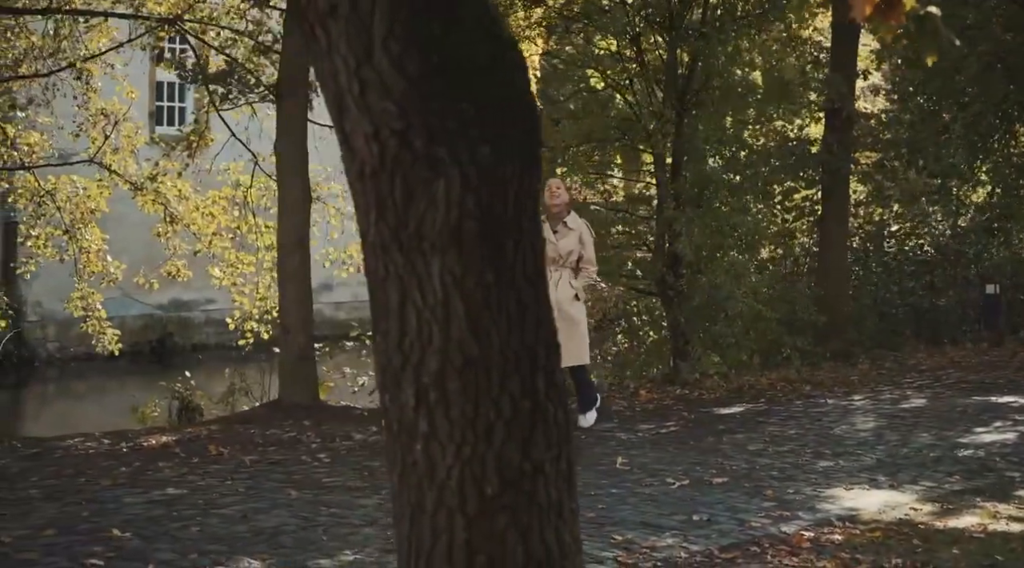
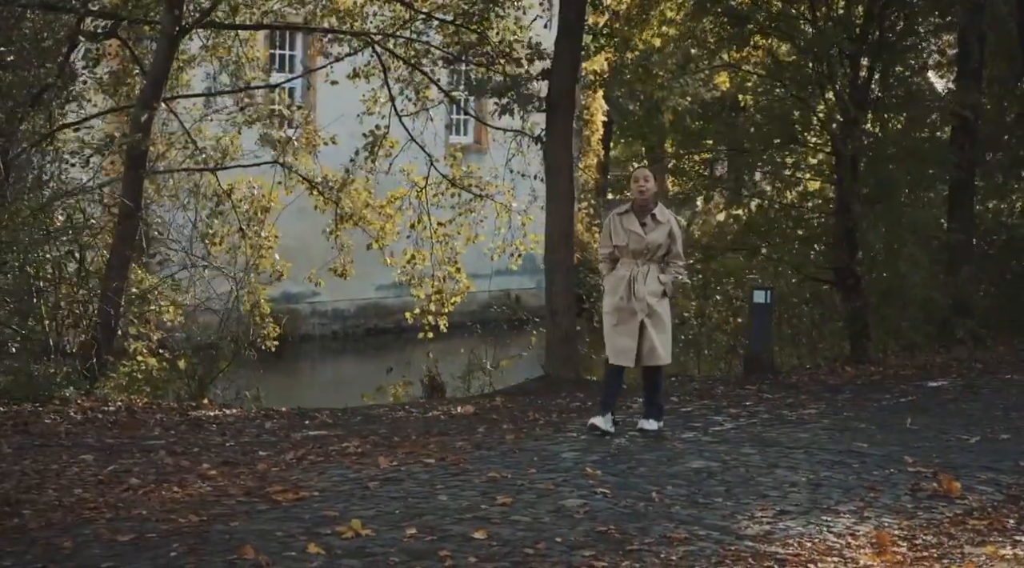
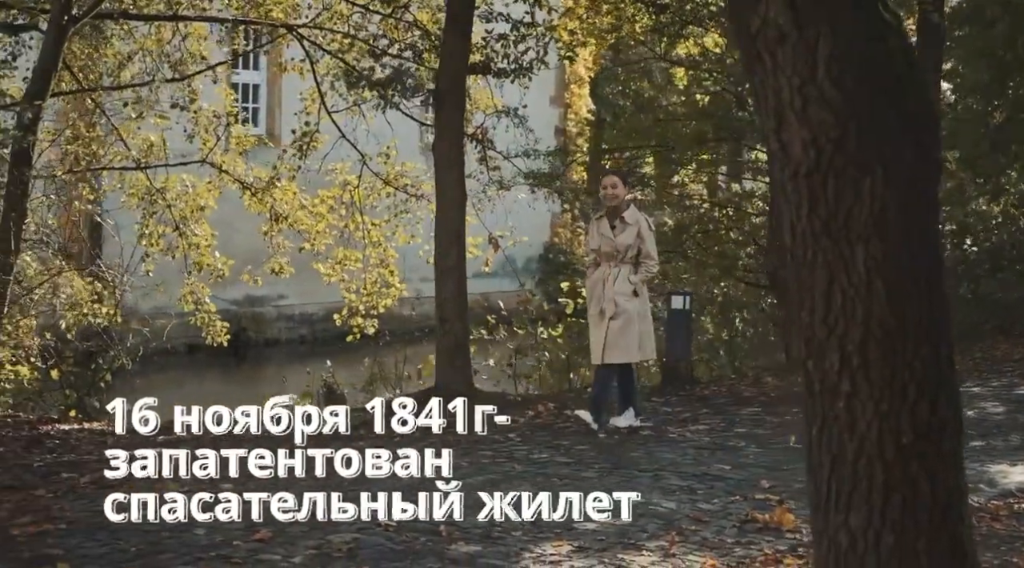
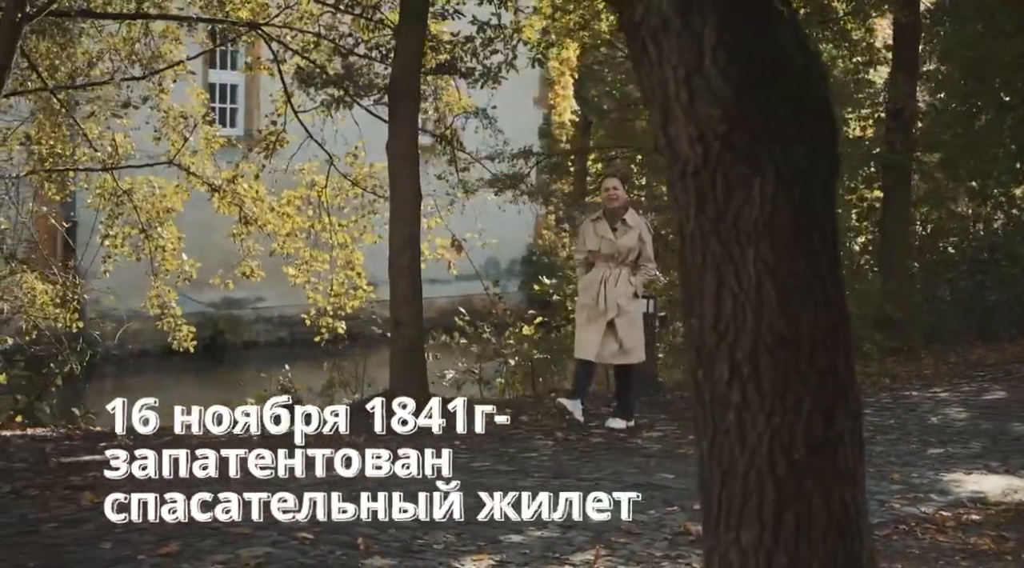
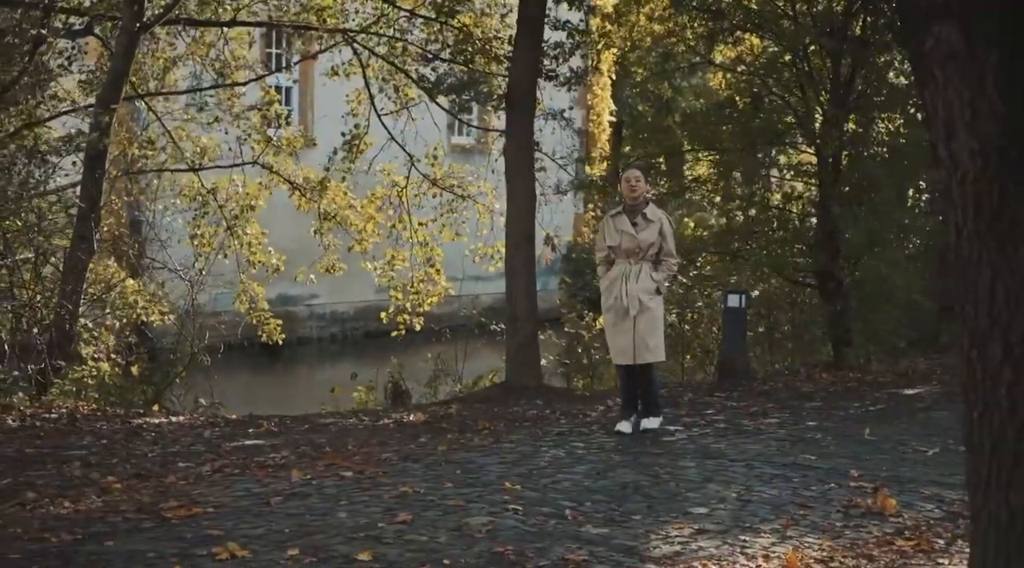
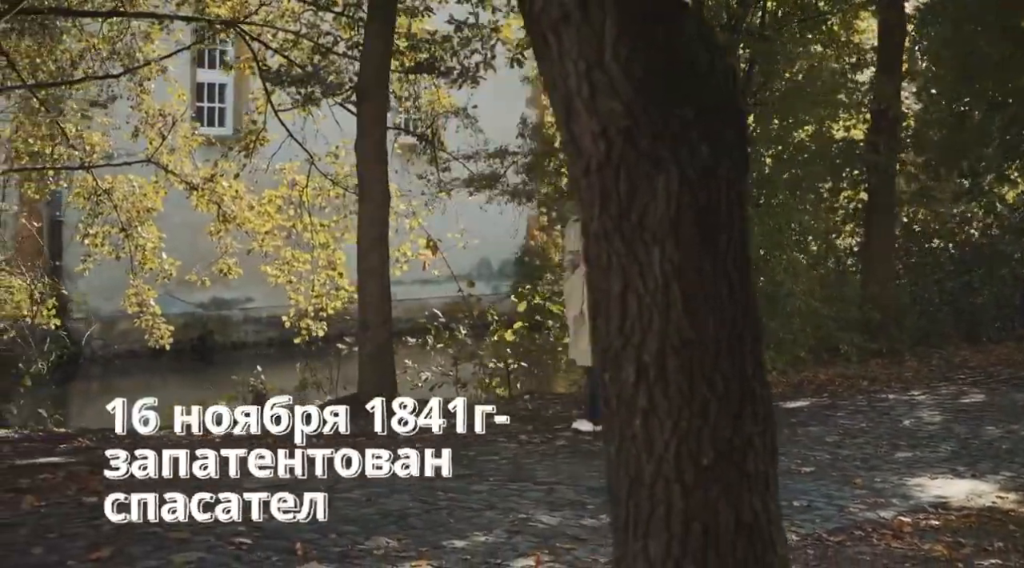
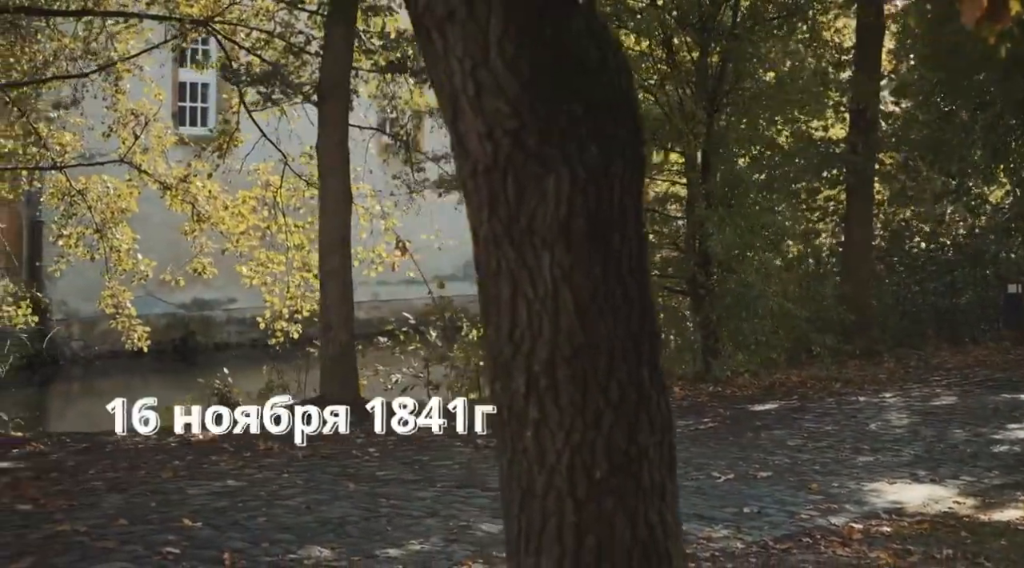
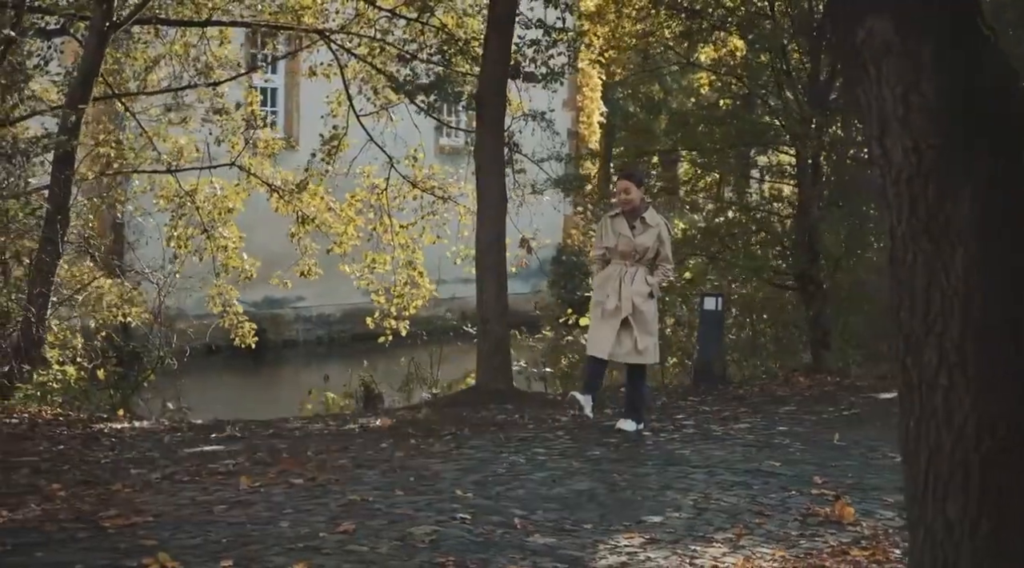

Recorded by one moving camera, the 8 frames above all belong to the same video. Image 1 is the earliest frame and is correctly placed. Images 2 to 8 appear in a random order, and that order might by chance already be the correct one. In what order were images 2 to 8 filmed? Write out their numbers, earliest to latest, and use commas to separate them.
7, 6, 4, 3, 8, 5, 2
